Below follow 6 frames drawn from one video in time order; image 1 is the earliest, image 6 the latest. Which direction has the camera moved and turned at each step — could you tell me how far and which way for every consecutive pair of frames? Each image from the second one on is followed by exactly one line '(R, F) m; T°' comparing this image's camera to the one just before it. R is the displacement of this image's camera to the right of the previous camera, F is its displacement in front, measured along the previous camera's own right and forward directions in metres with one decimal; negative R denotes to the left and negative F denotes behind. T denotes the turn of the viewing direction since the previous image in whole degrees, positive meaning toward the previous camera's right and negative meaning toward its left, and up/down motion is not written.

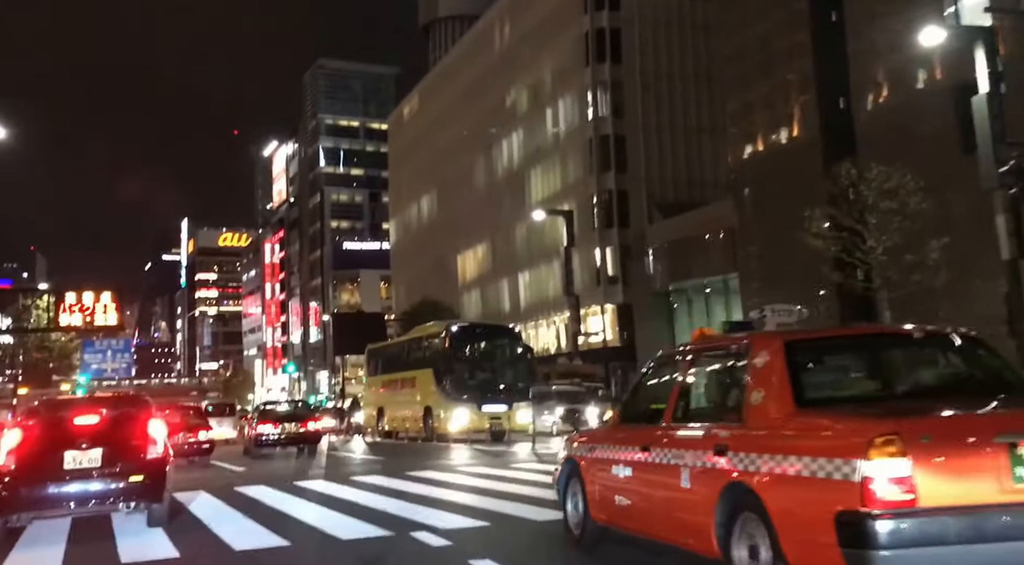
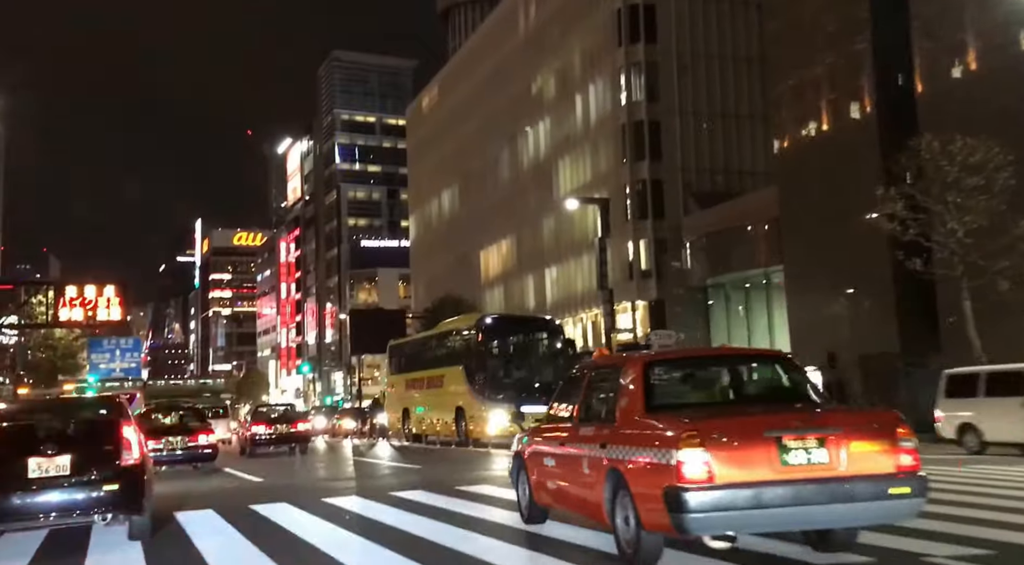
(-0.7, +2.7) m; -1°
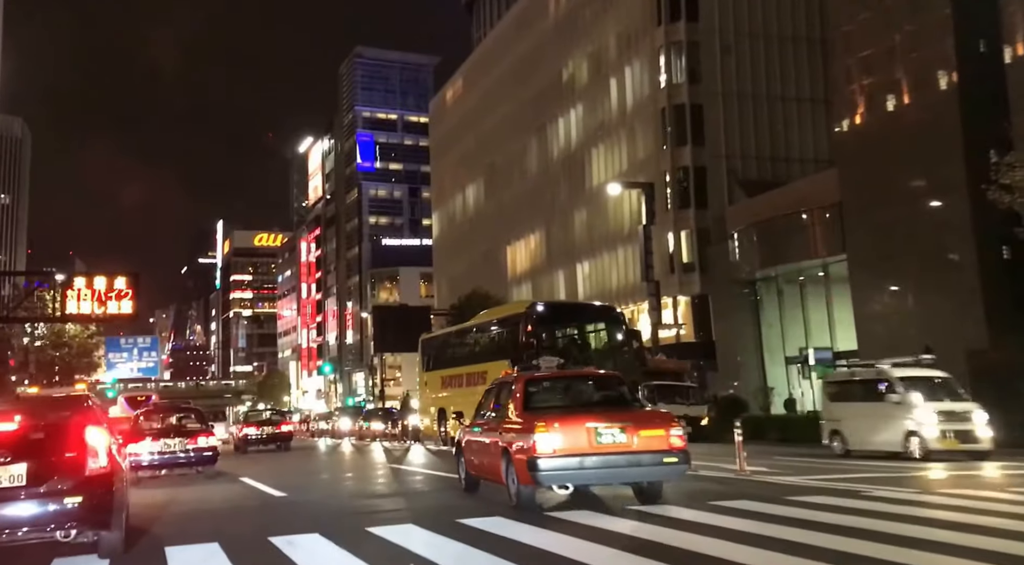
(-0.7, +2.8) m; -1°
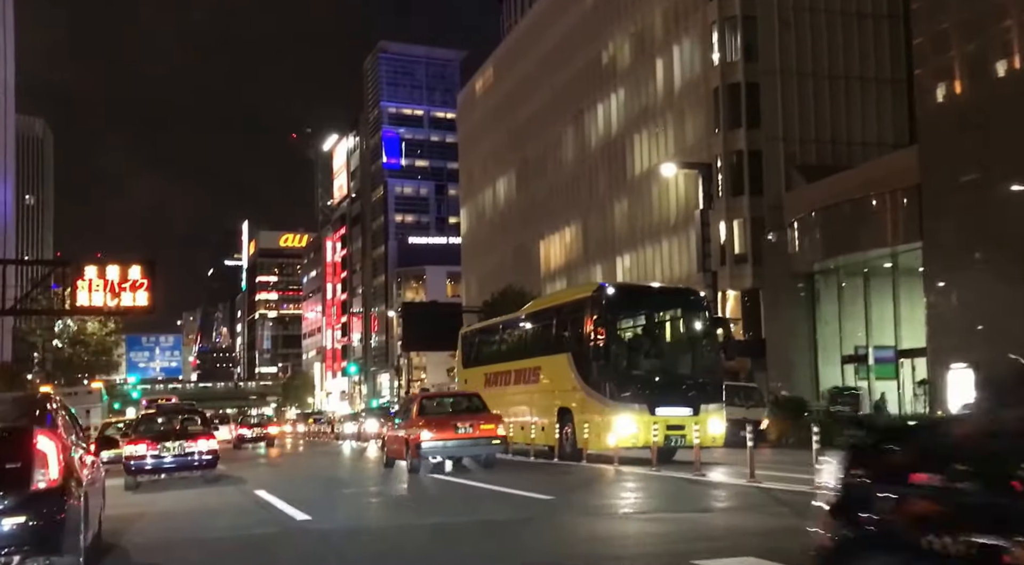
(-0.7, +3.0) m; -1°
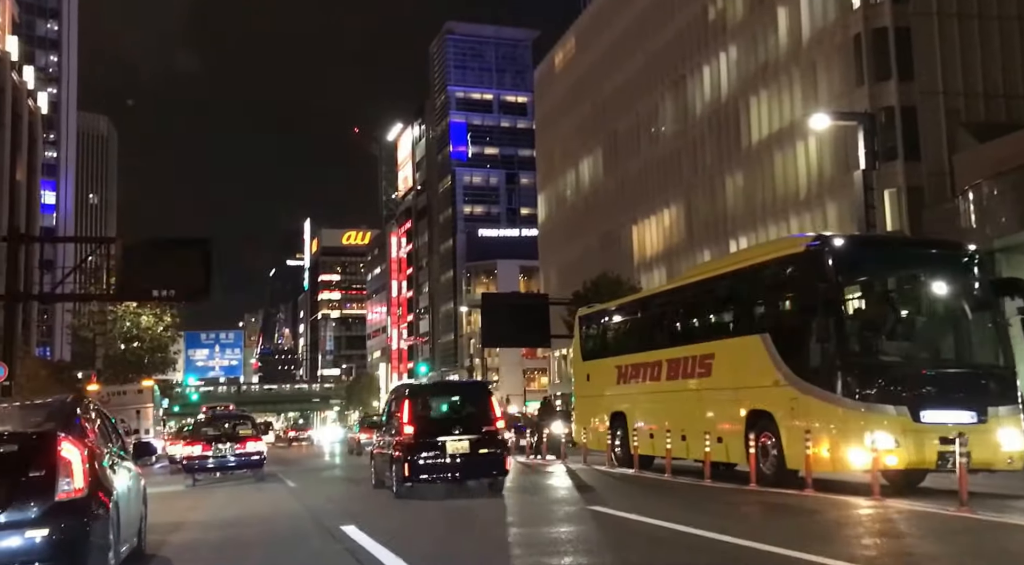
(-1.7, +6.2) m; -3°
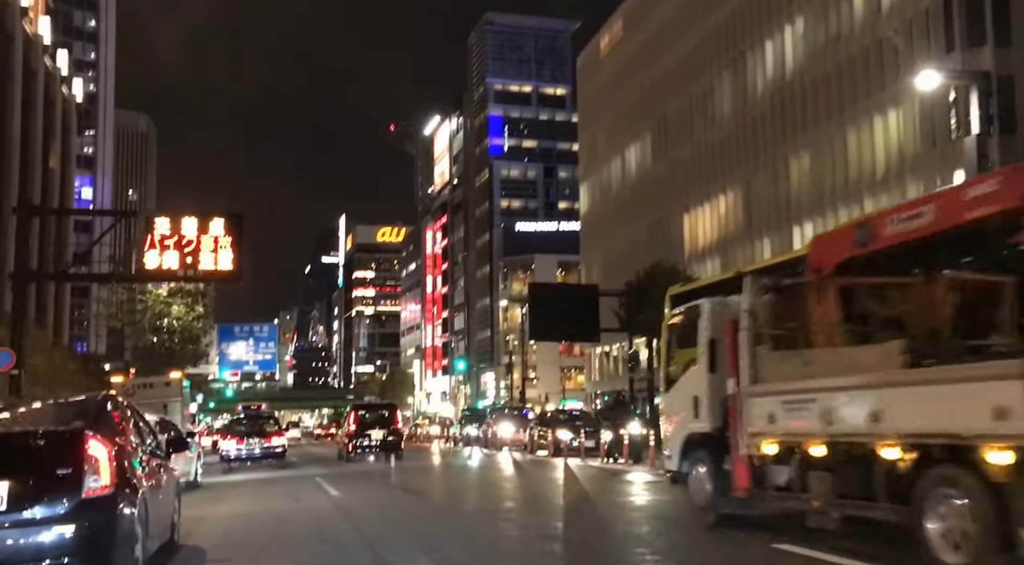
(-0.8, +3.0) m; -2°
